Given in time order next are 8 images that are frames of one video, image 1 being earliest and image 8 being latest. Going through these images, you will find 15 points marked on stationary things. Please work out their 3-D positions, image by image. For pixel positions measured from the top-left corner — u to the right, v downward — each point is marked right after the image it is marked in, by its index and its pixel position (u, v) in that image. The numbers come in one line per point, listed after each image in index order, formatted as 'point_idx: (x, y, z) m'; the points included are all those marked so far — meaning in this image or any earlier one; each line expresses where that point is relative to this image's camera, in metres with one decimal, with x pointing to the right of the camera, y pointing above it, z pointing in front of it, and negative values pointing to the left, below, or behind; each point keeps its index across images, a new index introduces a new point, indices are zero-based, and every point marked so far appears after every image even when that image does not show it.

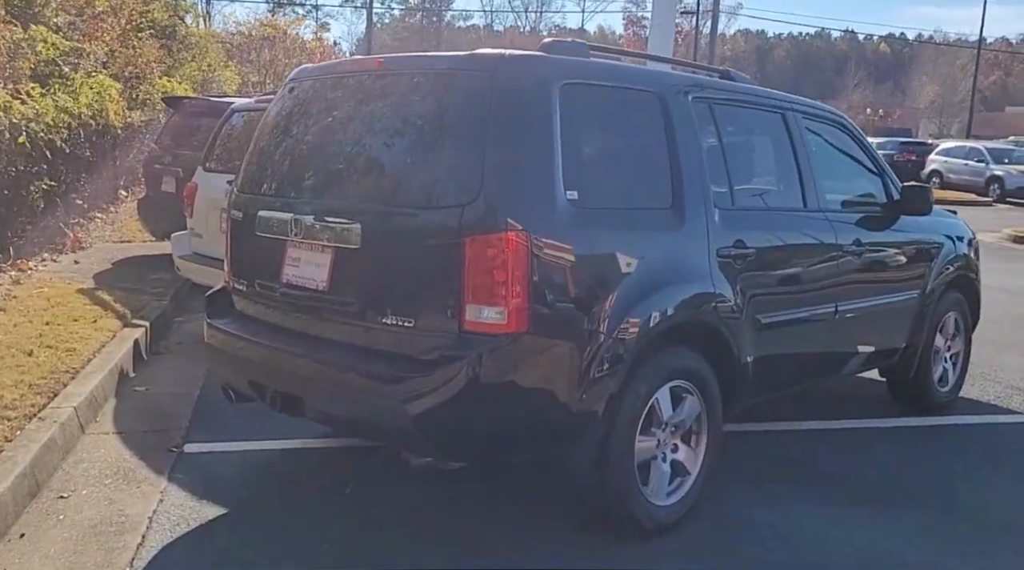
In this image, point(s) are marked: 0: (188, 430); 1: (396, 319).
0: (-1.7, -0.8, +4.7) m
1: (-0.4, -0.1, +3.2) m
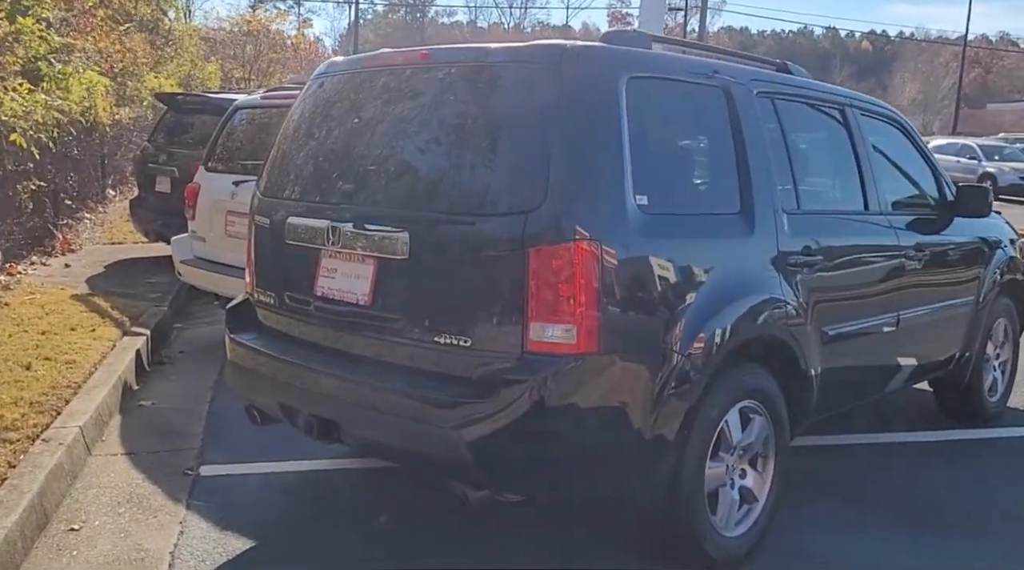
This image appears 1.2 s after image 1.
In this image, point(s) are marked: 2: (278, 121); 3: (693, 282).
0: (-1.6, -0.8, +4.4) m
1: (-0.2, -0.2, +2.9) m
2: (-1.9, +1.2, +6.7) m
3: (+0.5, 0.0, +2.9) m
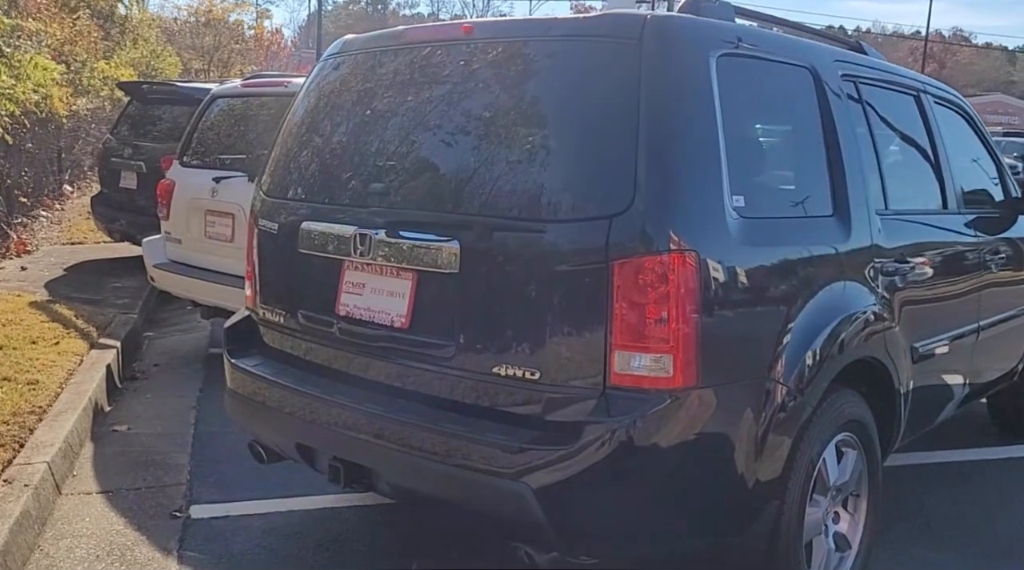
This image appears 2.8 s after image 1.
0: (-1.4, -0.9, +3.9) m
1: (0.0, -0.2, +2.4) m
2: (-1.8, +1.2, +6.1) m
3: (+0.7, 0.0, +2.5) m
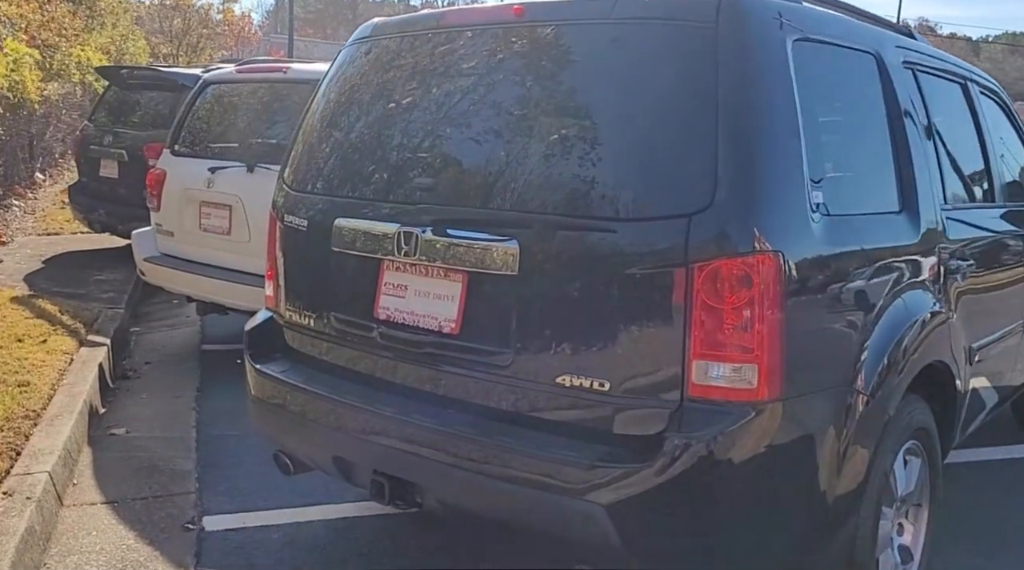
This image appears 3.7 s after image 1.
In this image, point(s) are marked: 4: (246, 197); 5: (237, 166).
0: (-1.3, -0.9, +3.6) m
1: (+0.2, -0.2, +2.3) m
2: (-1.8, +1.2, +5.9) m
3: (+0.9, 0.0, +2.3) m
4: (-1.6, +0.5, +5.3) m
5: (-1.7, +0.7, +5.4) m
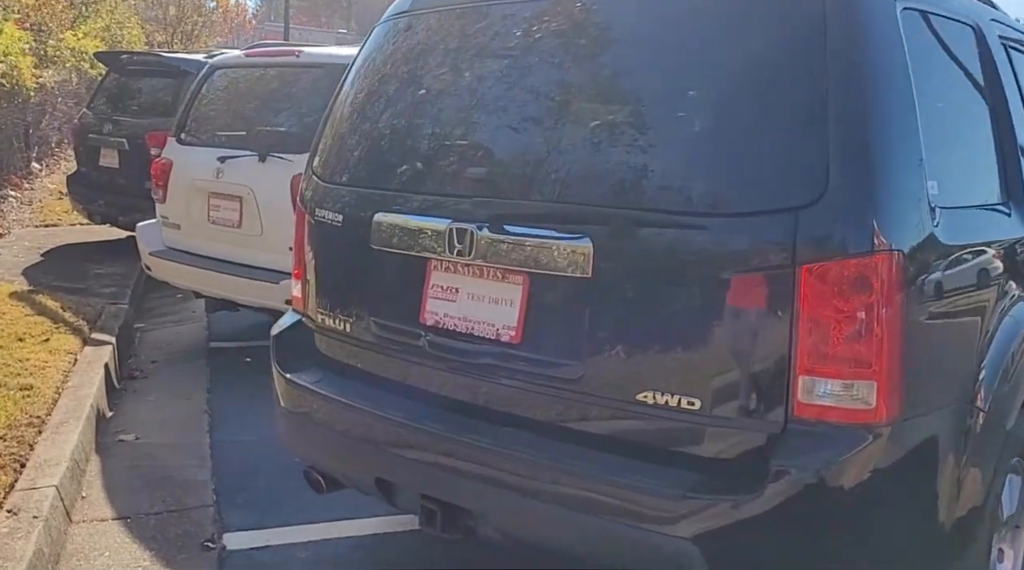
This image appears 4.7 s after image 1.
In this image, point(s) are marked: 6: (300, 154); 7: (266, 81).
0: (-1.1, -0.9, +3.4) m
1: (+0.3, -0.3, +2.0) m
2: (-1.6, +1.3, +5.6) m
3: (+1.0, 0.0, +2.1) m
4: (-1.5, +0.6, +5.1) m
5: (-1.6, +0.8, +5.1) m
6: (-1.2, +0.7, +5.0) m
7: (-1.6, +1.3, +5.6) m
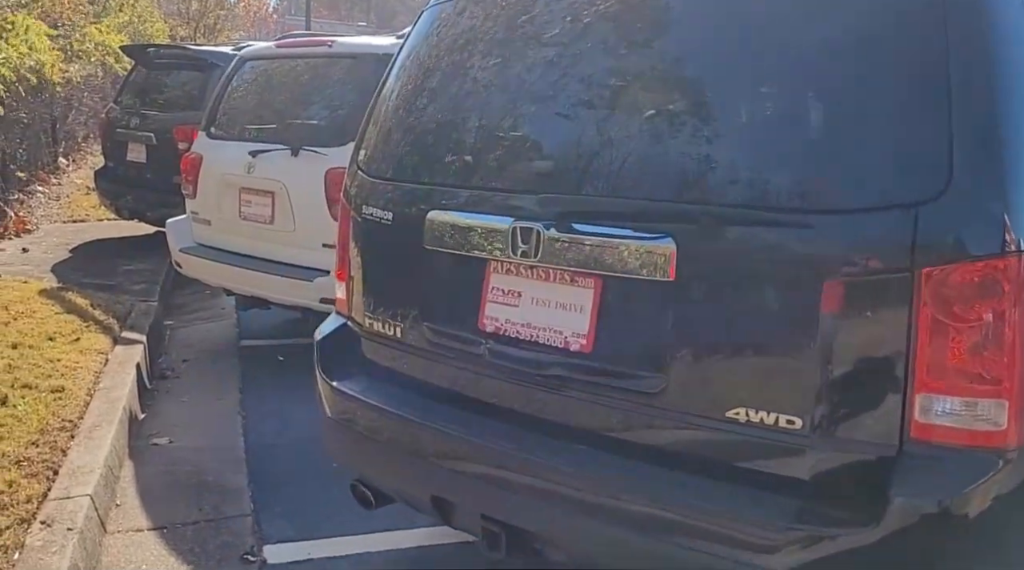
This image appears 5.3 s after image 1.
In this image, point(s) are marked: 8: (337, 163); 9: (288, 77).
0: (-0.9, -0.9, +3.3) m
1: (+0.5, -0.3, +1.8) m
2: (-1.4, +1.3, +5.5) m
3: (+1.2, 0.0, +1.9) m
4: (-1.3, +0.6, +4.9) m
5: (-1.3, +0.8, +5.0) m
6: (-1.0, +0.8, +4.8) m
7: (-1.4, +1.3, +5.4) m
8: (-1.0, +0.7, +4.7) m
9: (-1.4, +1.3, +5.5) m
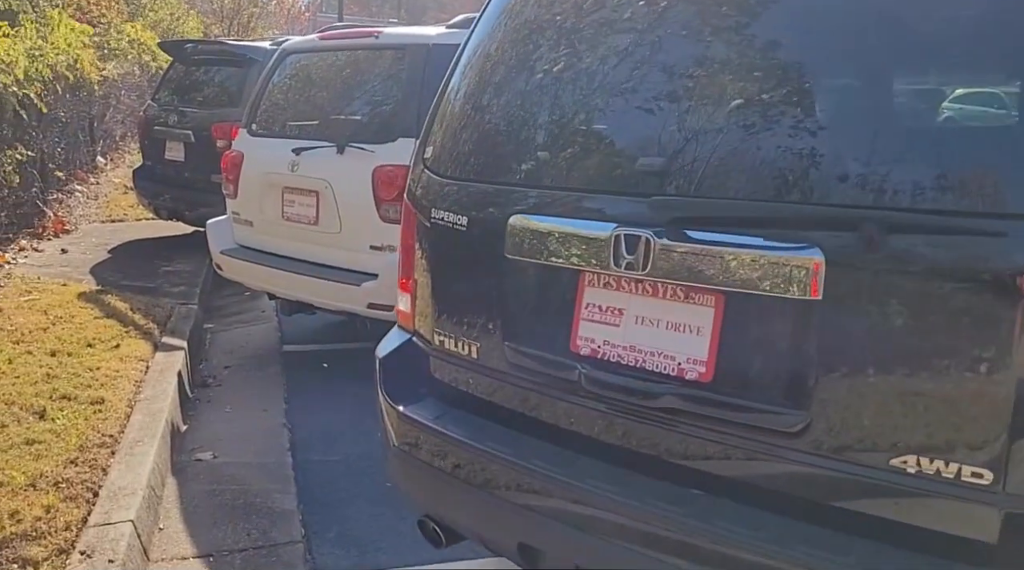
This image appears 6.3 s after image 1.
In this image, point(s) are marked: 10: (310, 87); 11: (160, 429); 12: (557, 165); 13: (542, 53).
0: (-0.7, -0.9, +3.0) m
1: (+0.7, -0.3, +1.5) m
2: (-1.1, +1.3, +5.2) m
3: (+1.4, -0.1, +1.5) m
4: (-0.9, +0.6, +4.7) m
5: (-1.0, +0.8, +4.8) m
6: (-0.7, +0.7, +4.6) m
7: (-1.0, +1.3, +5.2) m
8: (-0.7, +0.6, +4.5) m
9: (-1.1, +1.3, +5.3) m
10: (-1.2, +1.2, +5.3) m
11: (-1.5, -0.6, +3.7) m
12: (+0.1, +0.3, +2.1) m
13: (+0.1, +0.7, +2.3) m
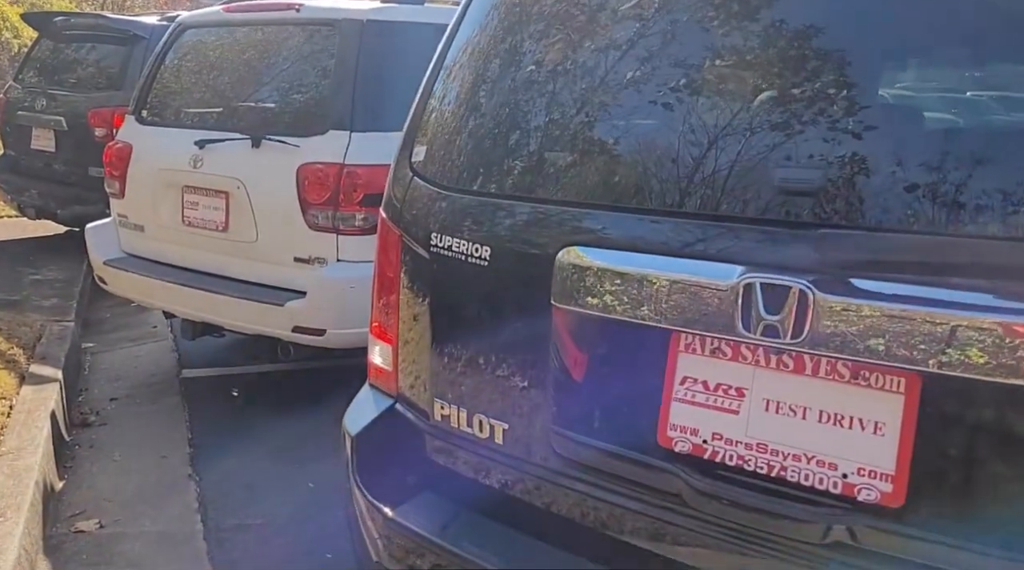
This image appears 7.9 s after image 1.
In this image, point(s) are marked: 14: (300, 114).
0: (-0.7, -1.0, +2.3) m
1: (+0.8, -0.4, +1.0) m
2: (-1.4, +1.2, +4.5) m
3: (+1.5, -0.2, +1.1) m
4: (-1.2, +0.5, +3.9) m
5: (-1.3, +0.7, +4.0) m
6: (-0.9, +0.7, +3.9) m
7: (-1.3, +1.2, +4.4) m
8: (-0.9, +0.6, +3.8) m
9: (-1.4, +1.2, +4.5) m
10: (-1.5, +1.1, +4.5) m
11: (-1.6, -0.7, +2.9) m
12: (+0.2, +0.2, +1.5) m
13: (+0.1, +0.6, +1.7) m
14: (-0.9, +0.8, +3.9) m
